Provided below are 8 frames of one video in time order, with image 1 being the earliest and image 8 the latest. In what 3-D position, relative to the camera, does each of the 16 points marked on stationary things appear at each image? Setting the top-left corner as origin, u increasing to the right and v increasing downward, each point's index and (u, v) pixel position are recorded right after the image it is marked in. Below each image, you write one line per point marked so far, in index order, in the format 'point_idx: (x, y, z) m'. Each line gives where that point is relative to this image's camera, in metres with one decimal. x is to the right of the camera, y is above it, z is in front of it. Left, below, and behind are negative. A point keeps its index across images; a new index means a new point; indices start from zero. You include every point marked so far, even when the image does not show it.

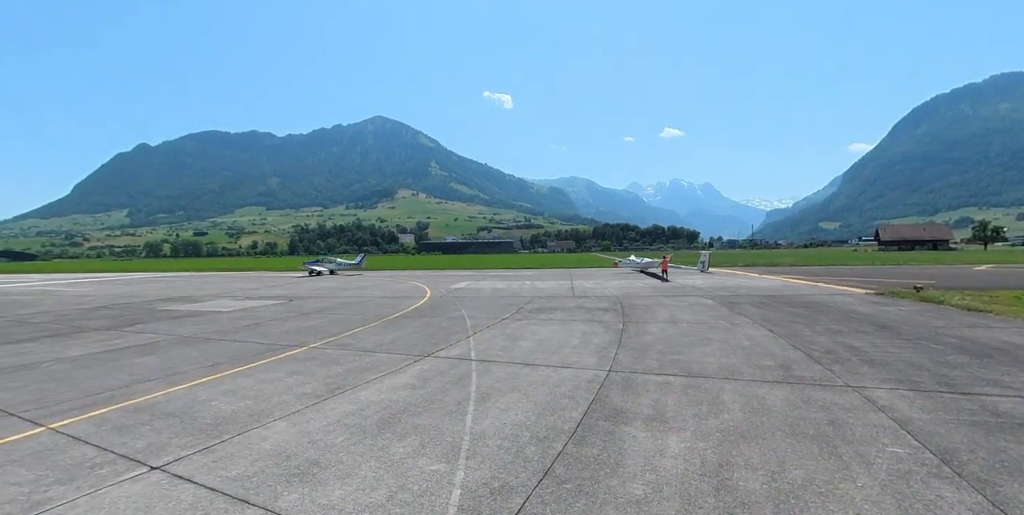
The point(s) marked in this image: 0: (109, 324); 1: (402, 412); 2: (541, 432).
0: (-13.4, -2.2, +13.8) m
1: (-1.6, -2.3, +6.3) m
2: (+0.4, -2.4, +5.7) m
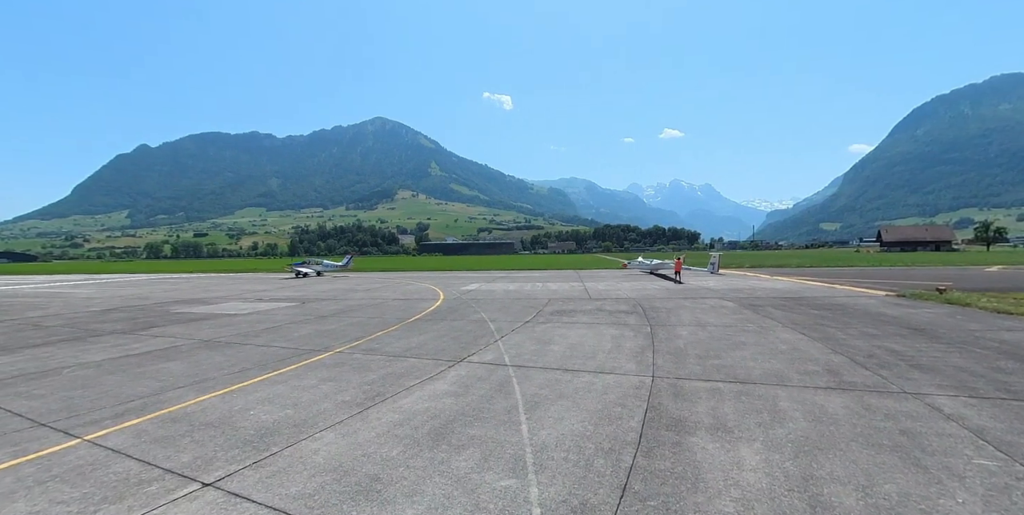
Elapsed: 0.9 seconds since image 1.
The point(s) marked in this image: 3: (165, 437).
0: (-12.6, -2.3, +13.5) m
1: (-0.8, -2.4, +6.0) m
2: (+1.2, -2.4, +5.5) m
3: (-4.6, -2.4, +5.5) m
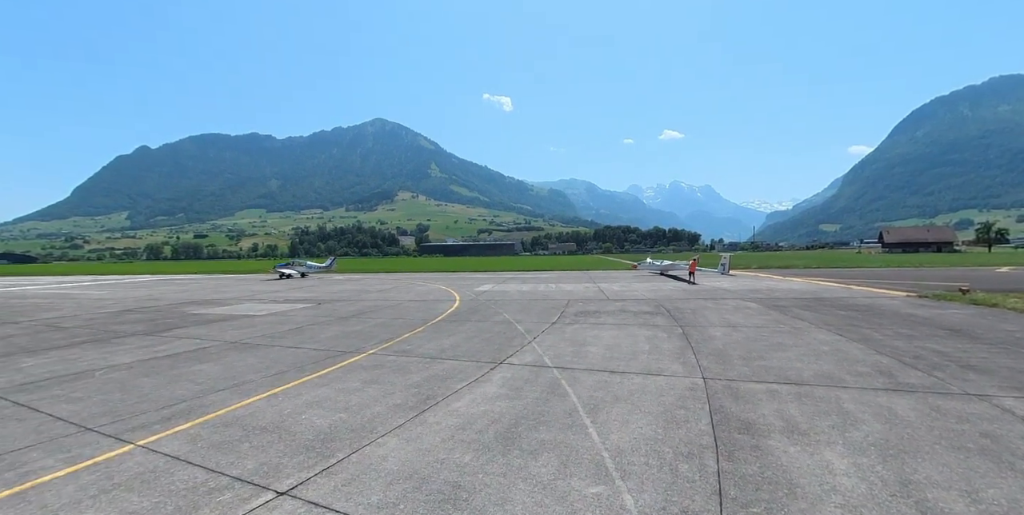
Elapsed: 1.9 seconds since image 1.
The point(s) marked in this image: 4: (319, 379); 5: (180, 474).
0: (-11.7, -2.3, +13.3) m
1: (+0.1, -2.3, +5.8) m
2: (+2.1, -2.4, +5.3) m
3: (-3.7, -2.4, +5.3) m
4: (-3.6, -2.3, +7.9) m
5: (-3.7, -2.4, +4.6) m
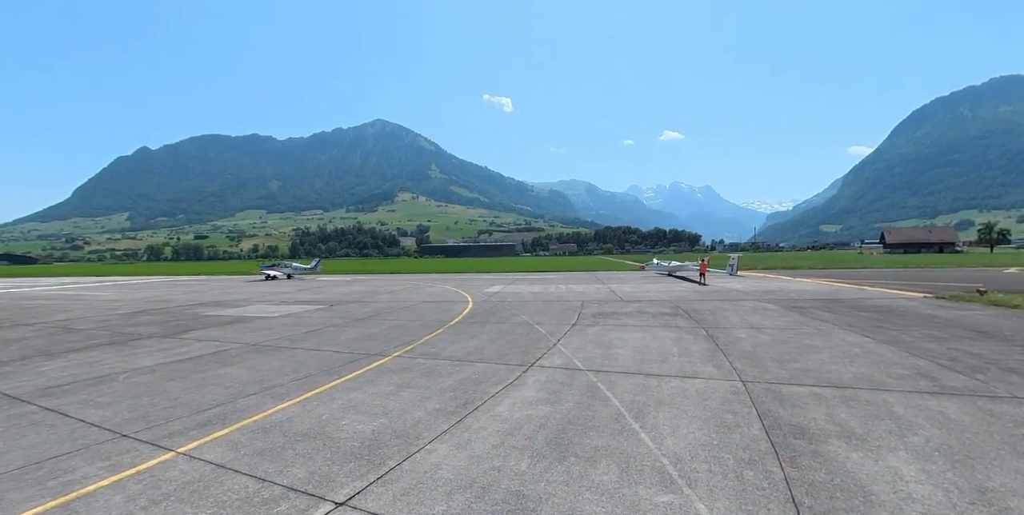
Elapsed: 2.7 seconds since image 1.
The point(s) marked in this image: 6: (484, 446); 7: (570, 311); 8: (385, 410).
0: (-11.1, -2.3, +13.1) m
1: (+0.7, -2.3, +5.6) m
2: (+2.8, -2.4, +5.1) m
3: (-3.1, -2.4, +5.2) m
4: (-3.0, -2.3, +7.7) m
5: (-3.0, -2.4, +4.4) m
6: (-0.3, -2.4, +5.2) m
7: (+2.3, -2.1, +16.5) m
8: (-1.9, -2.4, +6.4) m
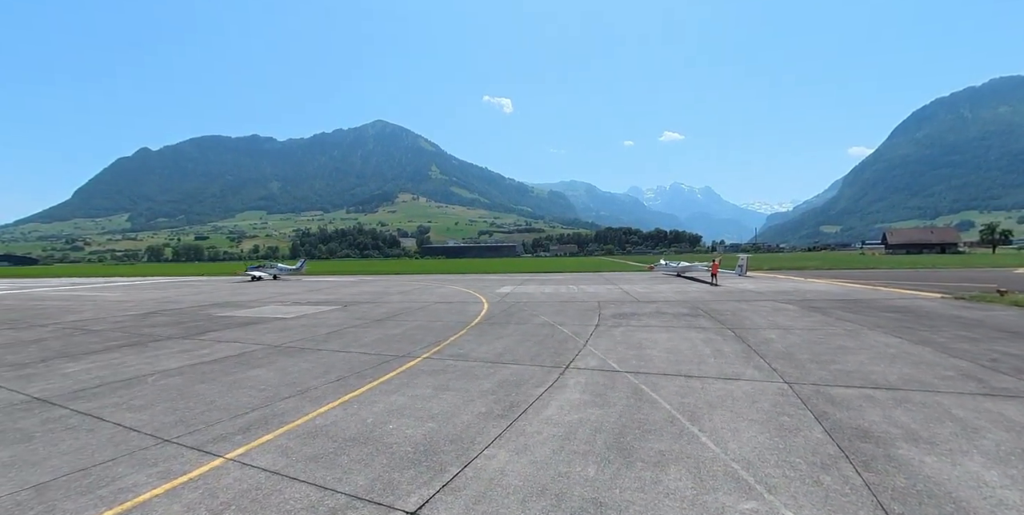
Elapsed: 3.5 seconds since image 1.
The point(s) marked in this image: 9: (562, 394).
0: (-10.4, -2.3, +12.9) m
1: (+1.5, -2.3, +5.5) m
2: (+3.5, -2.4, +5.0) m
3: (-2.3, -2.4, +5.0) m
4: (-2.3, -2.3, +7.5) m
5: (-2.3, -2.4, +4.2) m
6: (+0.4, -2.3, +5.0) m
7: (+3.0, -2.1, +16.3) m
8: (-1.2, -2.3, +6.2) m
9: (+0.8, -2.3, +7.0) m
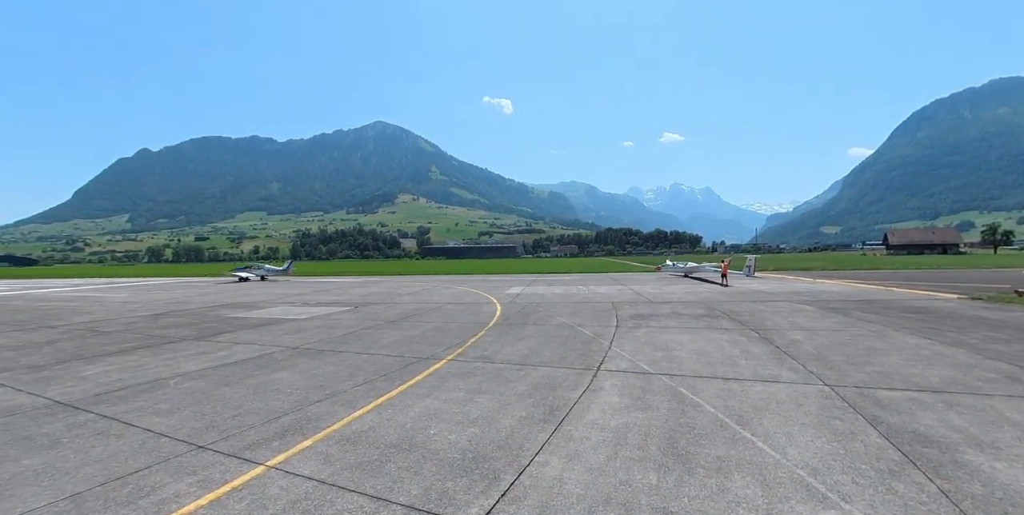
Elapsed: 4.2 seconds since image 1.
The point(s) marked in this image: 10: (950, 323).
0: (-9.8, -2.3, +12.7) m
1: (+2.1, -2.3, +5.3) m
2: (+4.1, -2.4, +4.8) m
3: (-1.7, -2.4, +4.8) m
4: (-1.7, -2.3, +7.3) m
5: (-1.7, -2.4, +4.0) m
6: (+1.0, -2.3, +4.8) m
7: (+3.6, -2.1, +16.1) m
8: (-0.6, -2.3, +6.0) m
9: (+1.4, -2.3, +6.8) m
10: (+13.9, -2.1, +13.2) m
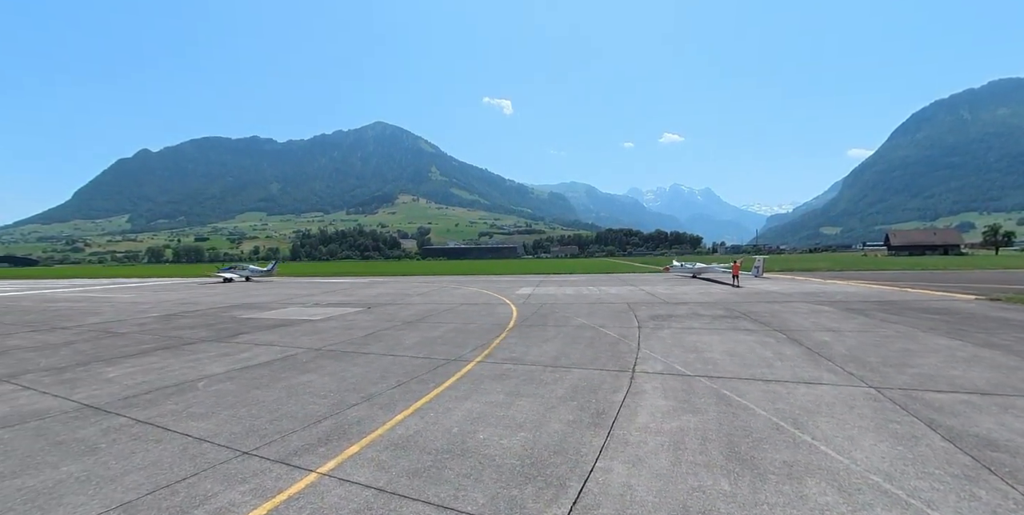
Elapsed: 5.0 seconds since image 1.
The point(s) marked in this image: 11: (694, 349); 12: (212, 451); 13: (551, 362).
0: (-9.1, -2.3, +12.5) m
1: (+2.8, -2.3, +5.1) m
2: (+4.8, -2.3, +4.6) m
3: (-1.0, -2.3, +4.6) m
4: (-1.0, -2.3, +7.1) m
5: (-1.0, -2.3, +3.9) m
6: (+1.7, -2.3, +4.7) m
7: (+4.2, -2.1, +16.0) m
8: (+0.1, -2.3, +5.9) m
9: (+2.1, -2.3, +6.6) m
10: (+14.6, -2.1, +13.1) m
11: (+4.4, -2.2, +10.1) m
12: (-3.7, -2.4, +5.1) m
13: (+0.8, -2.3, +9.0) m
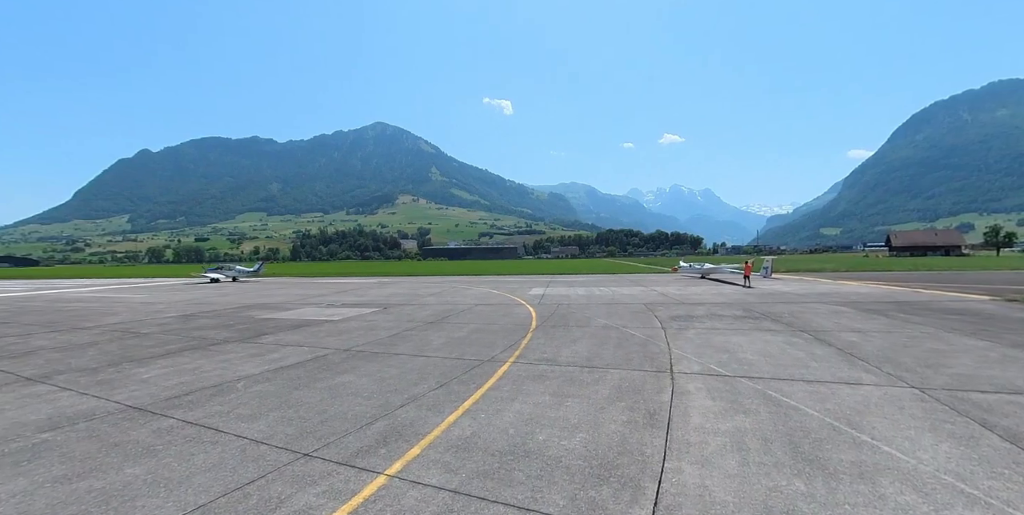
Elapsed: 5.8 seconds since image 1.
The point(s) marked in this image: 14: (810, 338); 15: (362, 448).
0: (-8.4, -2.3, +12.4) m
1: (+3.5, -2.3, +5.1) m
2: (+5.6, -2.4, +4.6) m
3: (-0.3, -2.3, +4.6) m
4: (-0.2, -2.3, +7.1) m
5: (-0.2, -2.3, +3.8) m
6: (+2.4, -2.3, +4.6) m
7: (+5.0, -2.2, +16.0) m
8: (+0.8, -2.3, +5.8) m
9: (+2.9, -2.3, +6.6) m
10: (+15.3, -2.1, +13.1) m
11: (+5.1, -2.2, +10.1) m
12: (-2.9, -2.4, +5.1) m
13: (+1.6, -2.3, +9.0) m
14: (+8.1, -2.2, +11.5) m
15: (-1.9, -2.4, +5.2) m
